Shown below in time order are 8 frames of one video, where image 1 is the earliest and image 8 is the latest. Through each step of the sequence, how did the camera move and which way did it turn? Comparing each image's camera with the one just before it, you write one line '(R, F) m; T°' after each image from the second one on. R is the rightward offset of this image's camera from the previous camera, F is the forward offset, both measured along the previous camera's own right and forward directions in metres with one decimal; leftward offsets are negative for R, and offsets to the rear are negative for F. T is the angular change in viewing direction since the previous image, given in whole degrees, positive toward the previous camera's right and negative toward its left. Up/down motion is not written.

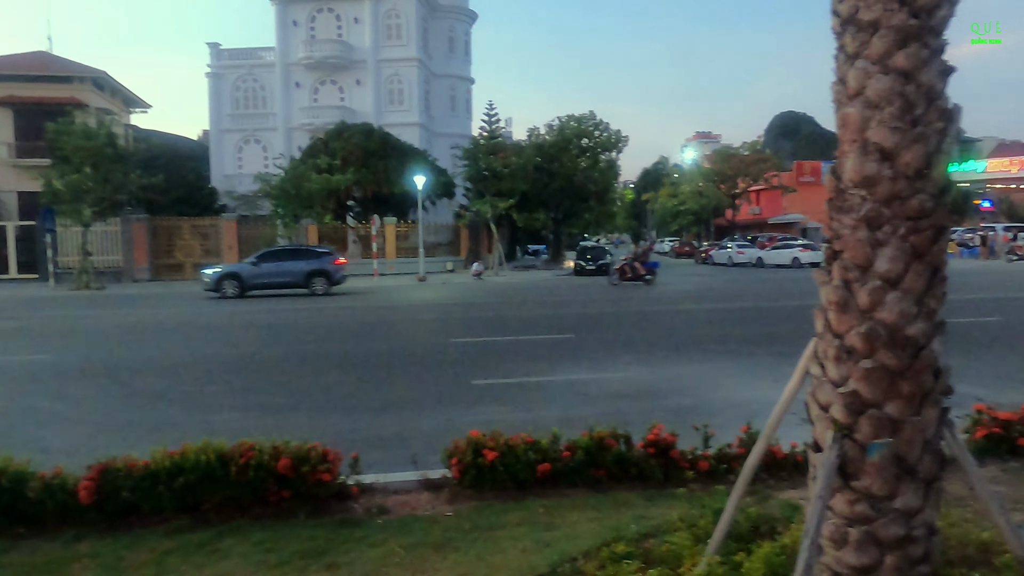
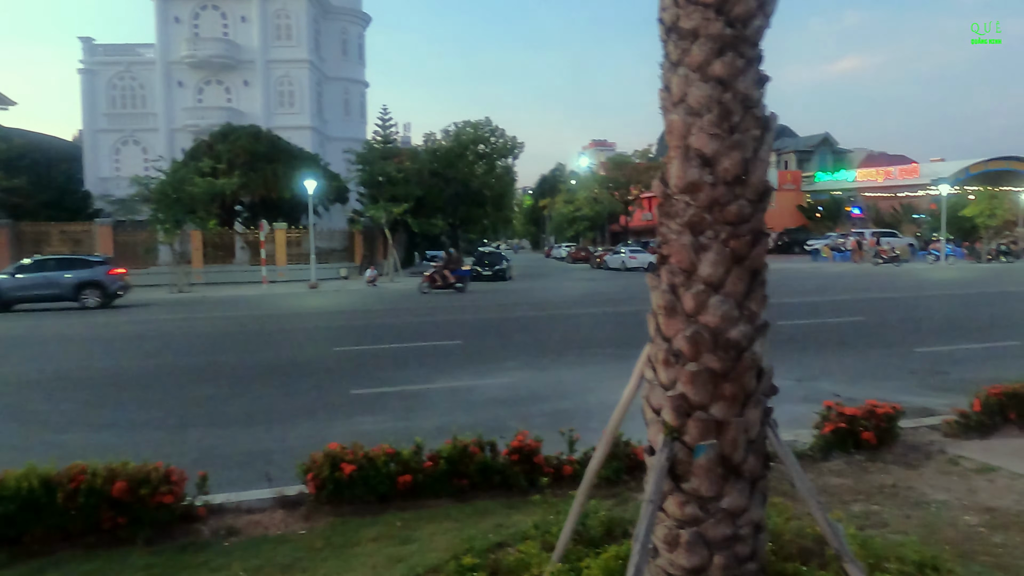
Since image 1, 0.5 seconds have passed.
(+0.3, +0.1) m; +7°
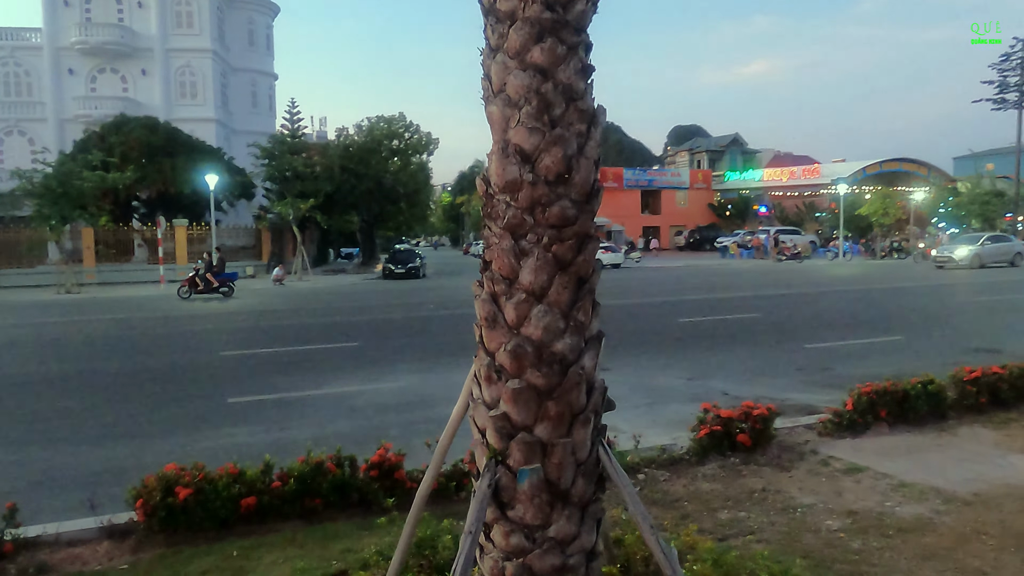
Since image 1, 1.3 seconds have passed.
(+0.4, +0.3) m; +6°
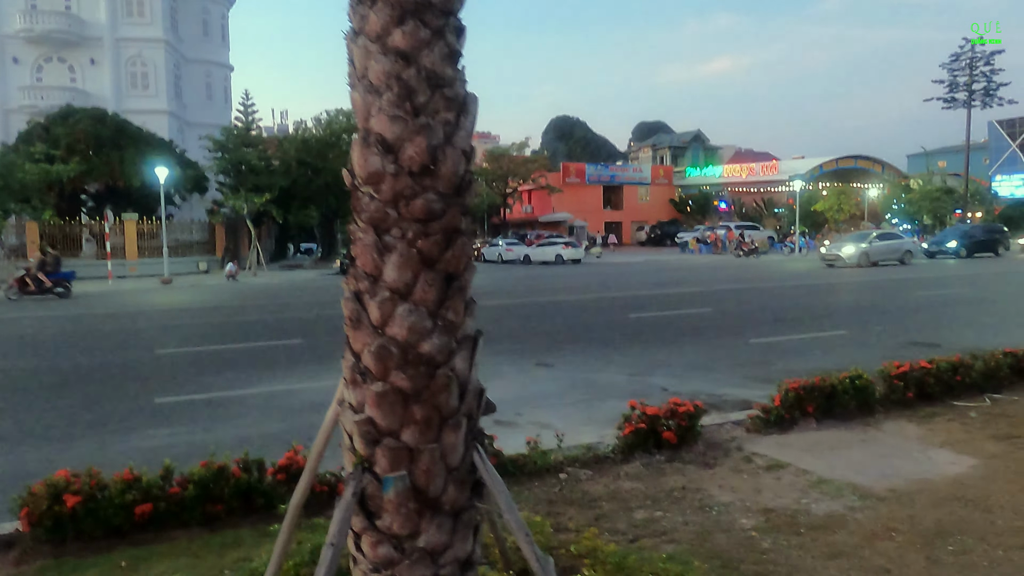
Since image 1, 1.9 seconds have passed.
(+0.3, +0.1) m; +3°
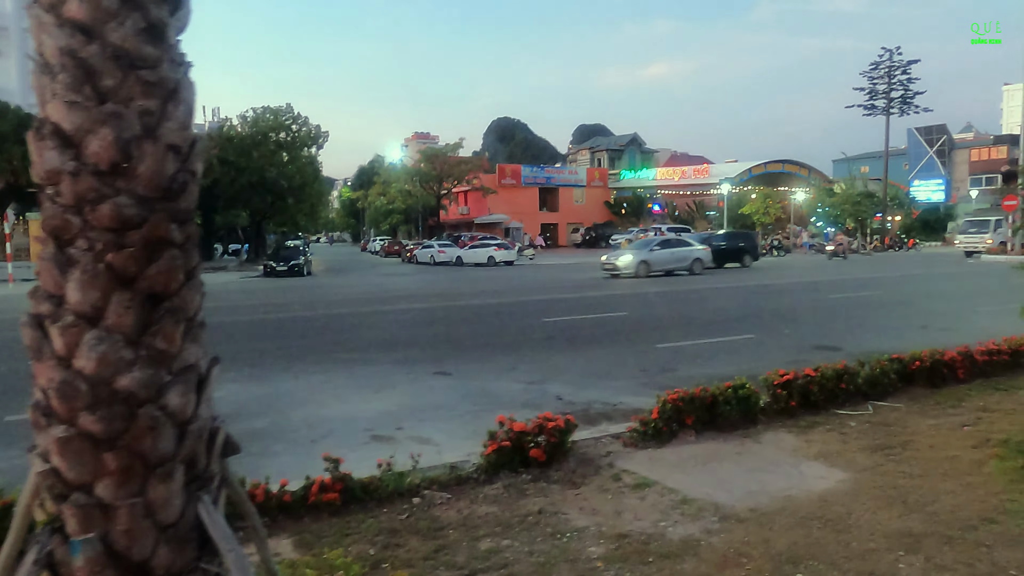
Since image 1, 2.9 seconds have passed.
(+0.6, +0.3) m; +4°
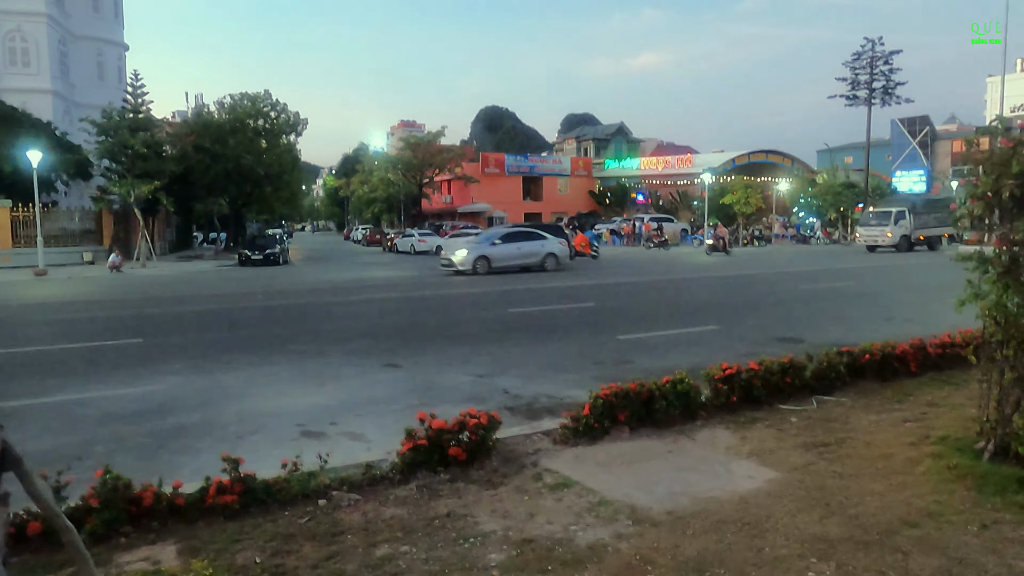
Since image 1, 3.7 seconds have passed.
(+0.4, +0.2) m; +1°
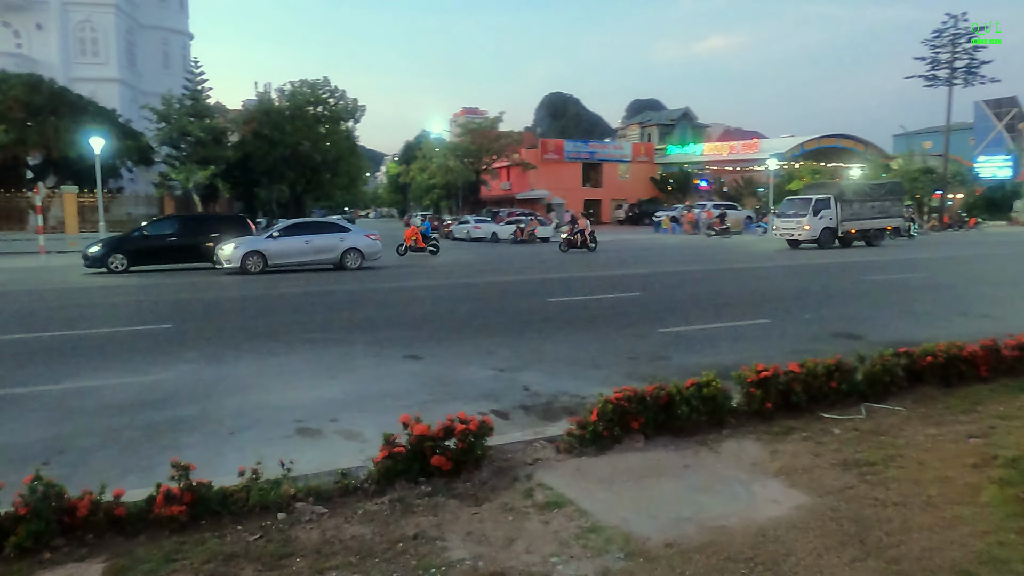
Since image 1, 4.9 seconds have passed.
(+0.4, +0.6) m; -5°
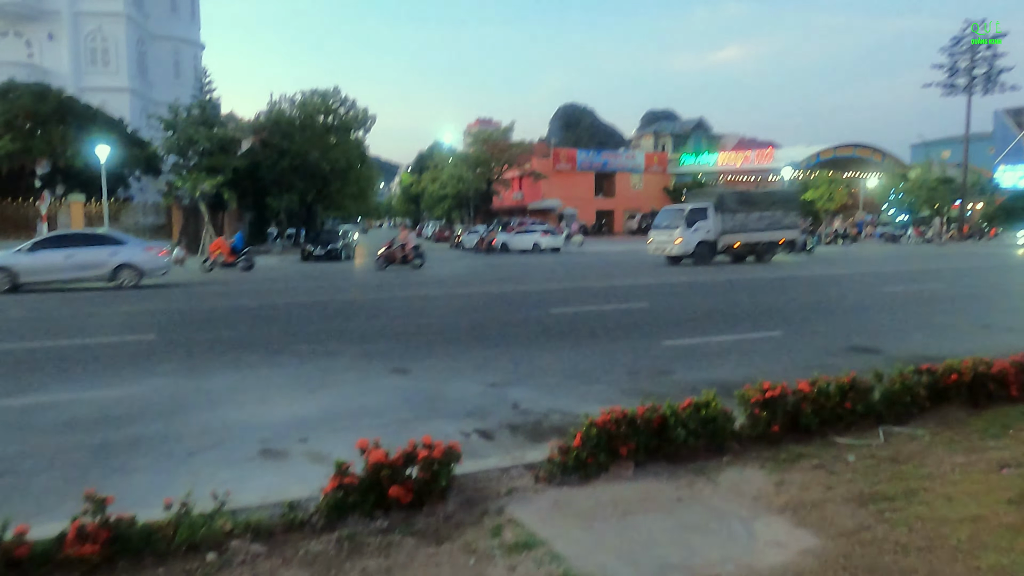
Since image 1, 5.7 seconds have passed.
(+0.2, +0.5) m; -1°
